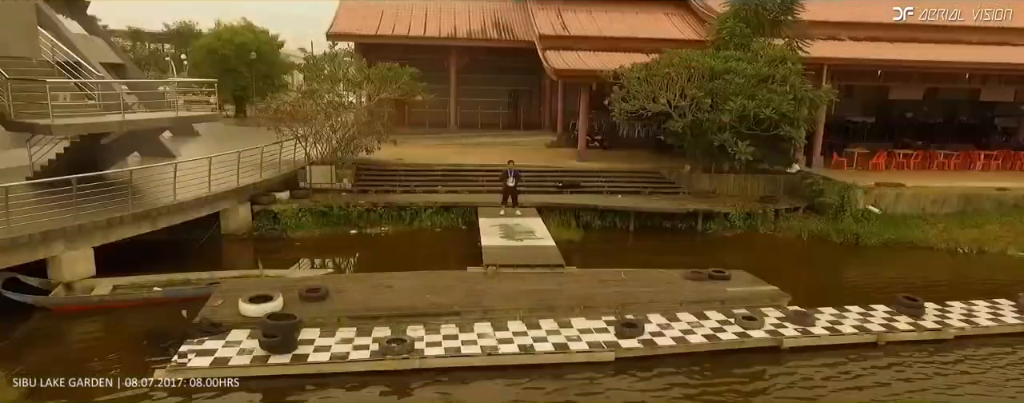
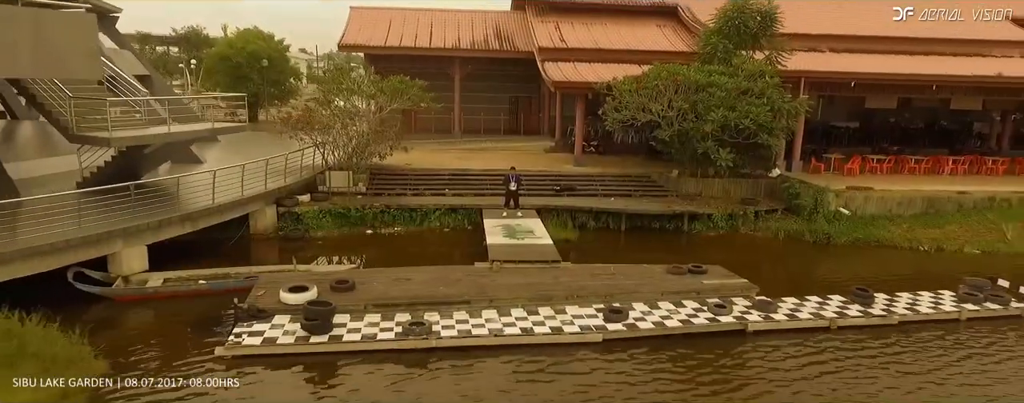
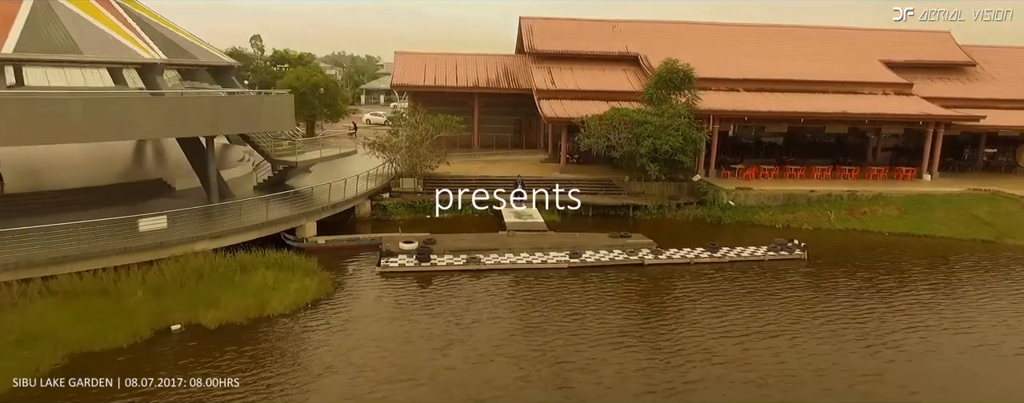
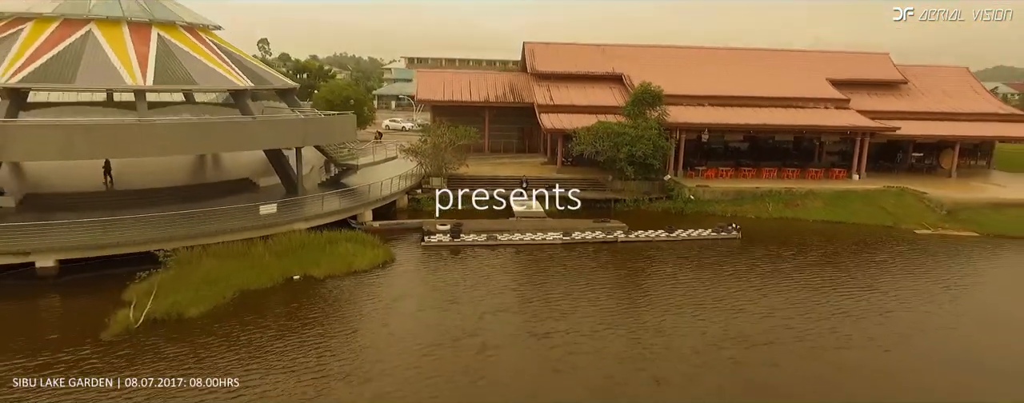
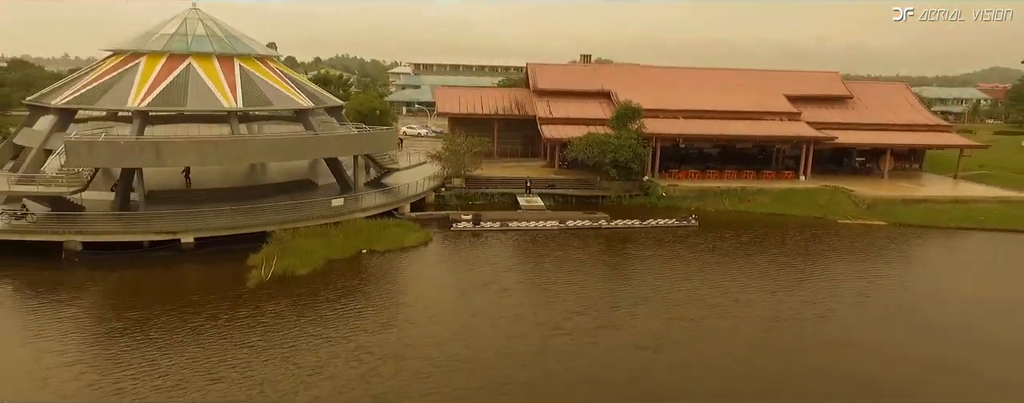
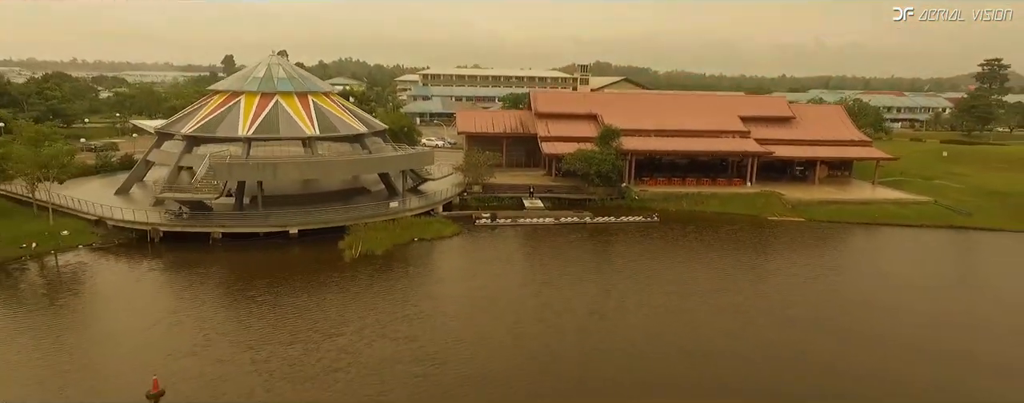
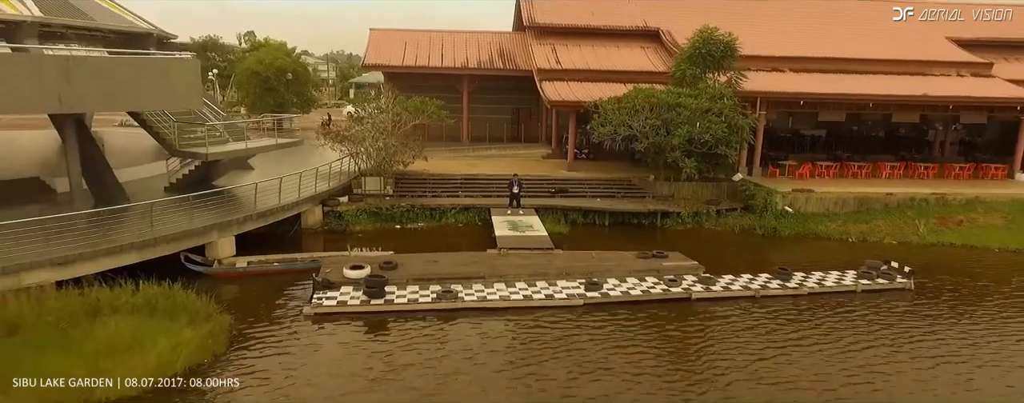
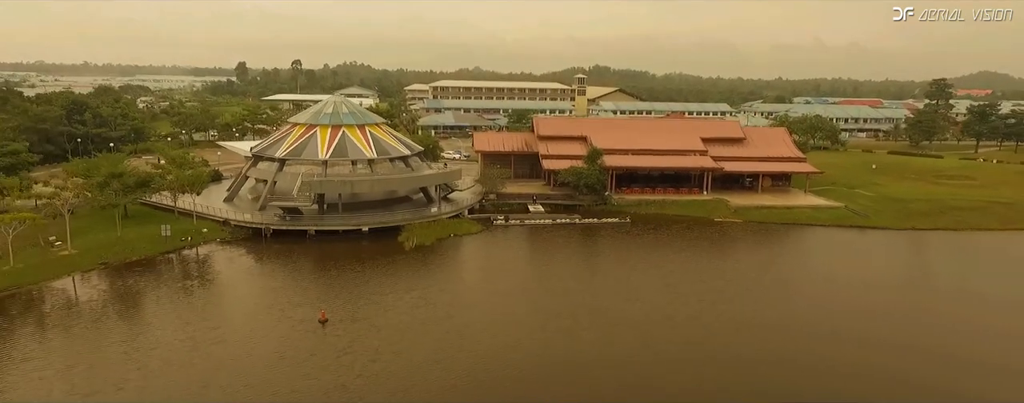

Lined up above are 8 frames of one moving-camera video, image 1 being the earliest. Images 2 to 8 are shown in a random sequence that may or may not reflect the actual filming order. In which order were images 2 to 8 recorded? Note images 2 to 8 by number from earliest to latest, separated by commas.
2, 7, 3, 4, 5, 6, 8
